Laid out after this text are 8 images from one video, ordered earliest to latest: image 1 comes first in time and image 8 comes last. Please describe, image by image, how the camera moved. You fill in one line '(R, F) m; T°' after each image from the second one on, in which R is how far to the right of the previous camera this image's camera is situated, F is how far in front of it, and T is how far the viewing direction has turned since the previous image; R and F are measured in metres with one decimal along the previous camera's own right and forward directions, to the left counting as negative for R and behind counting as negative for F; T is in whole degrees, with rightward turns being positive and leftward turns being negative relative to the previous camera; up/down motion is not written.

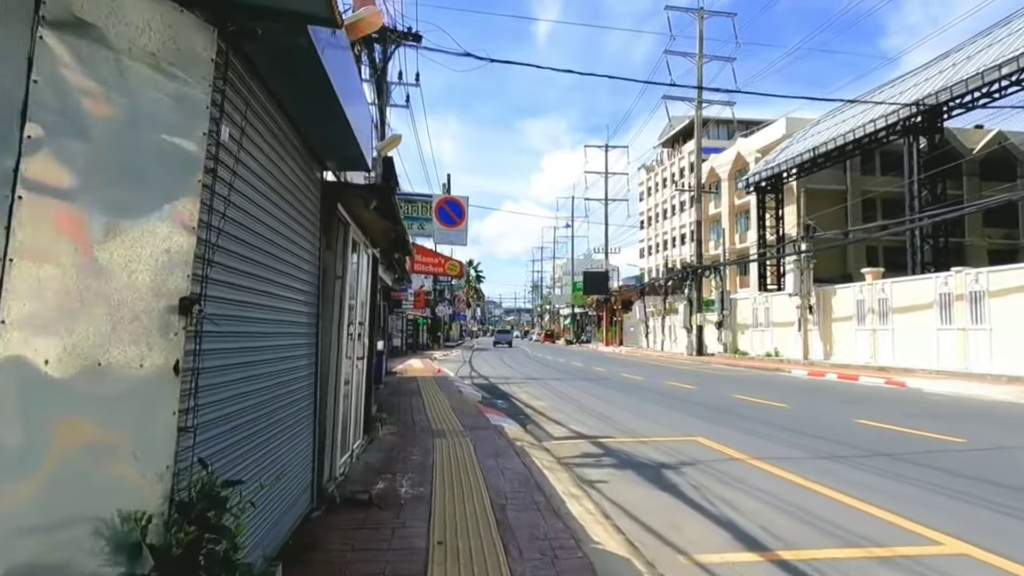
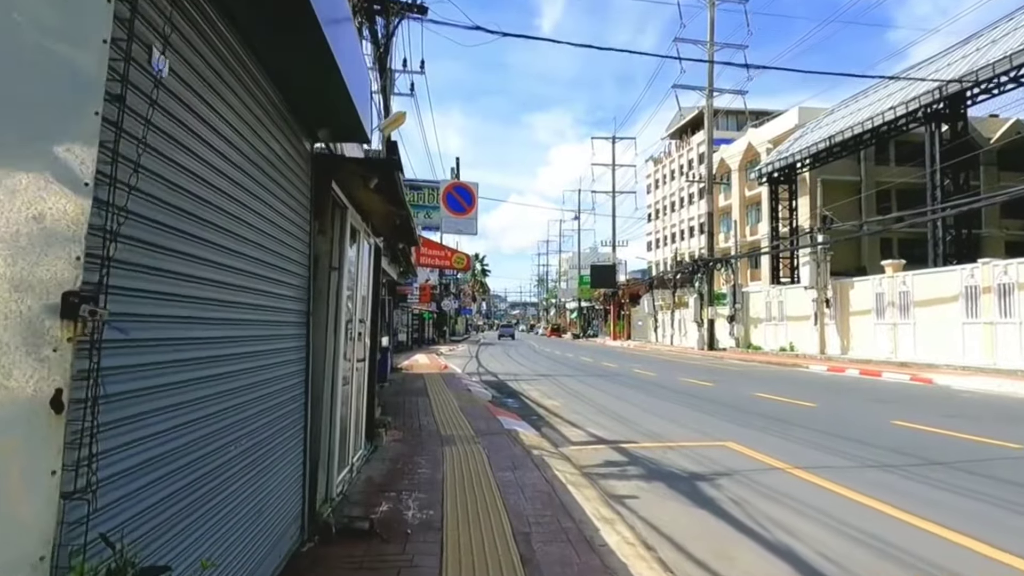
(-0.1, +0.8) m; 0°
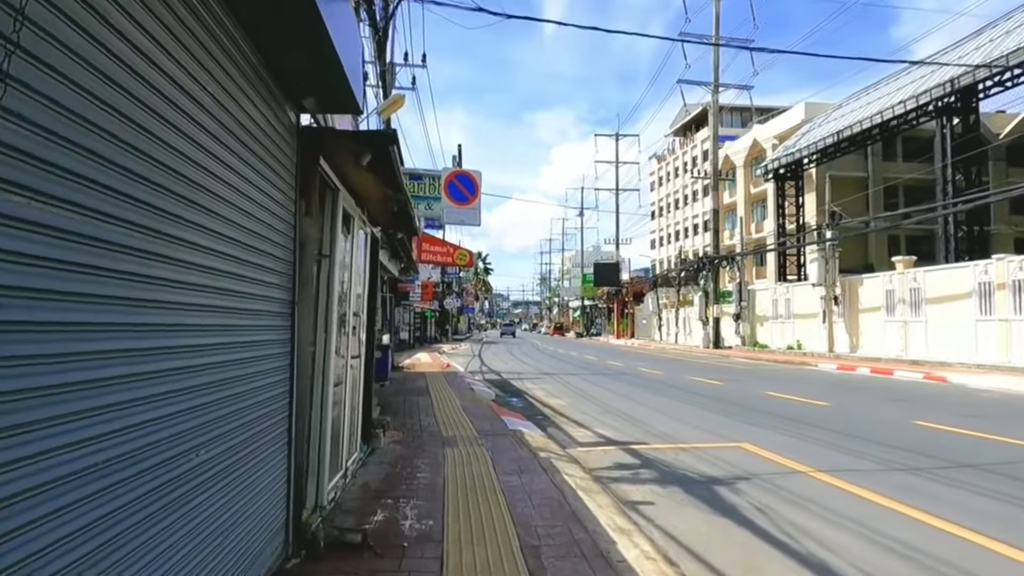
(0.0, +0.5) m; 0°
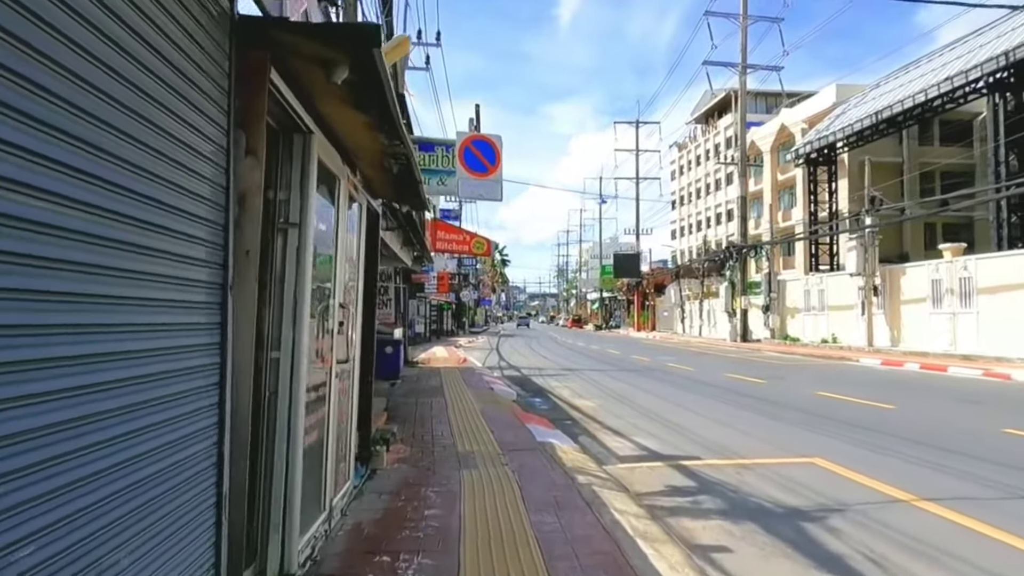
(-0.1, +1.4) m; -1°
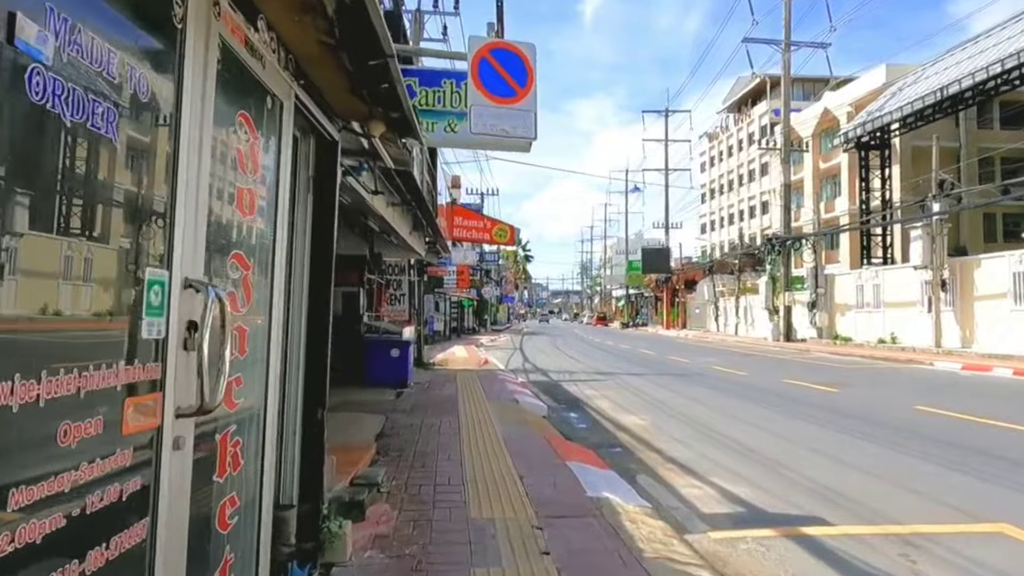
(-0.1, +2.5) m; -2°
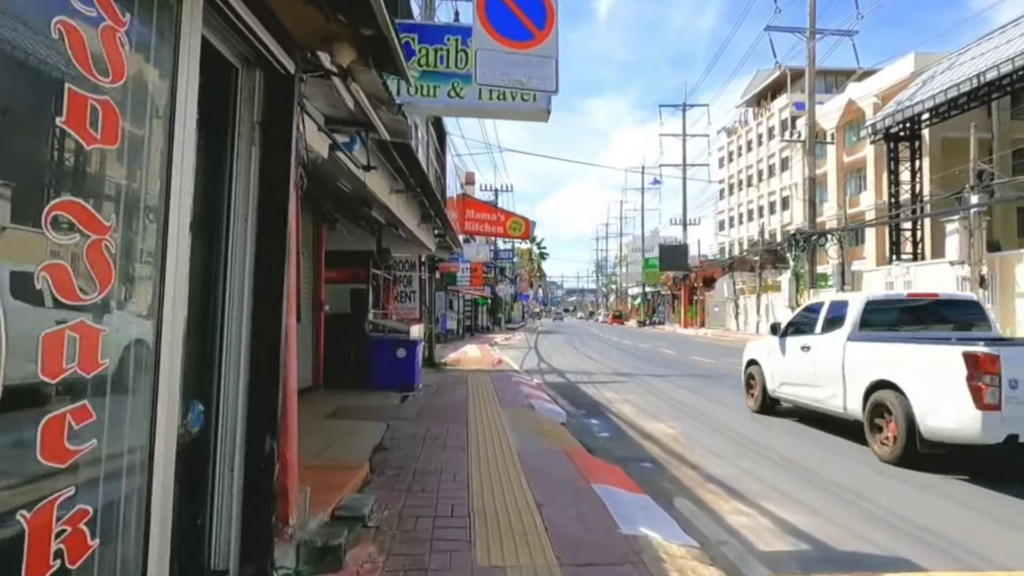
(0.0, +1.0) m; -1°
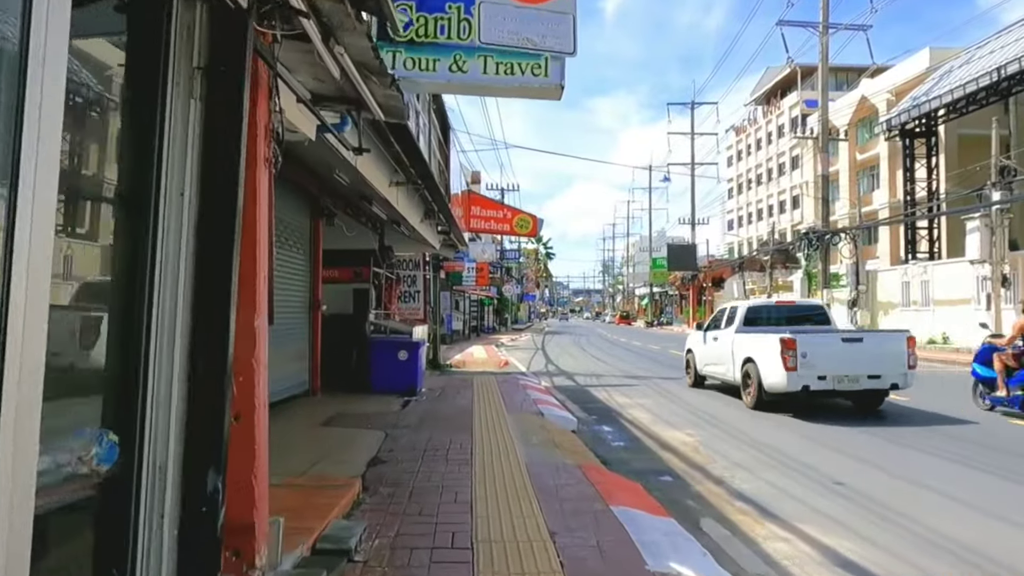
(0.0, +0.6) m; -1°
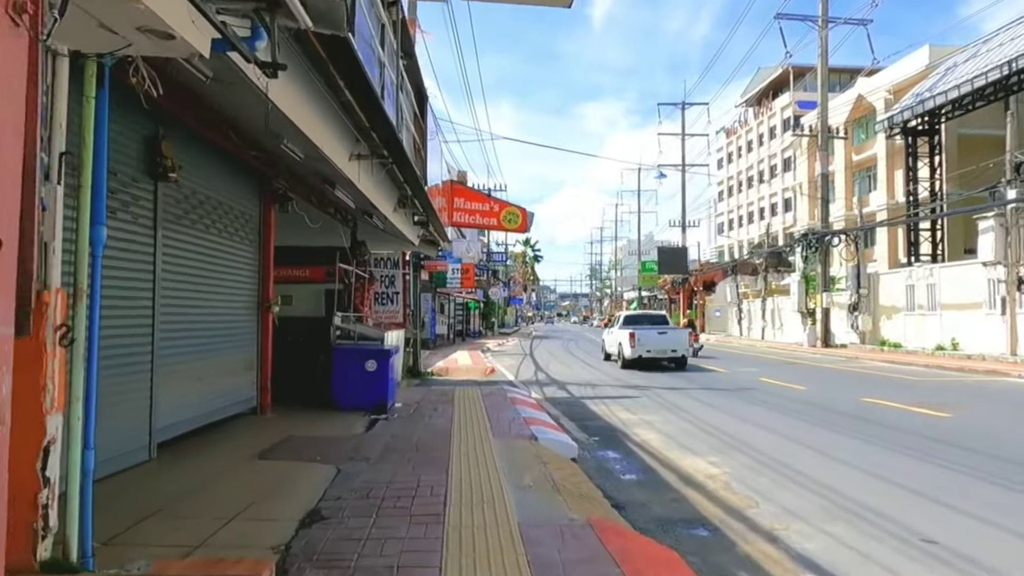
(0.0, +1.6) m; +1°
